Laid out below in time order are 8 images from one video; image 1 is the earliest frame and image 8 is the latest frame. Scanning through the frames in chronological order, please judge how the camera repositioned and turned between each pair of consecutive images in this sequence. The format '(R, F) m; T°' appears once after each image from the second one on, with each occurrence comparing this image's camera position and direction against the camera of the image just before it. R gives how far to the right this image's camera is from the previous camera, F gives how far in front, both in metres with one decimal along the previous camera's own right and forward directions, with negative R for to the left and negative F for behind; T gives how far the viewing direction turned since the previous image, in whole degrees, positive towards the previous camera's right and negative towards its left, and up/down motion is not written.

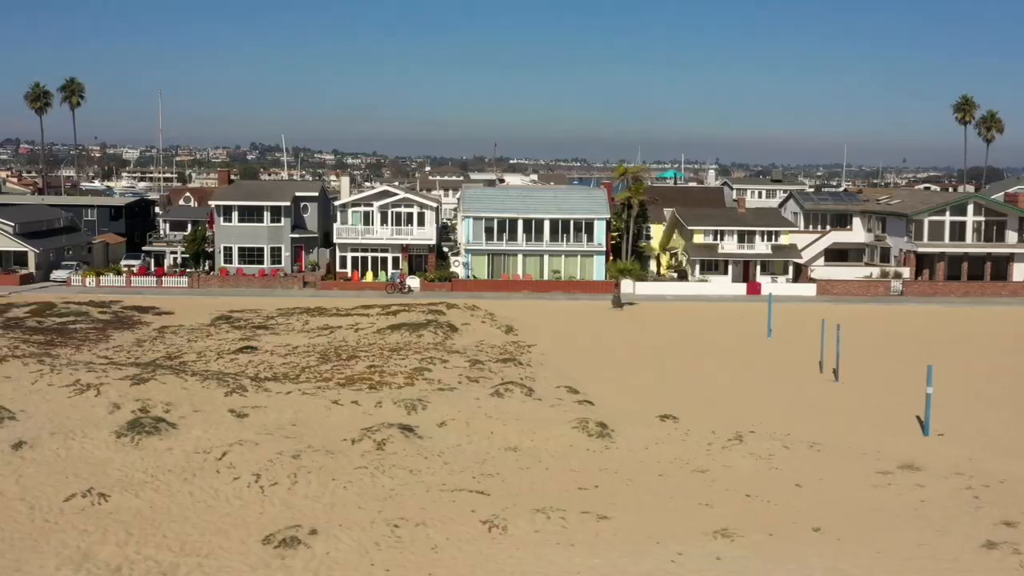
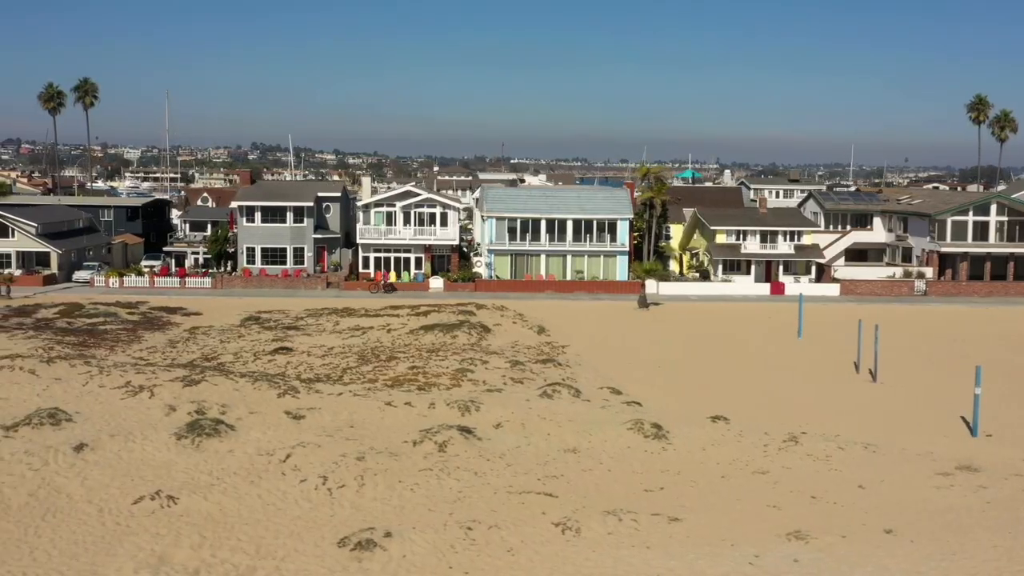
(-0.8, +0.1) m; 0°
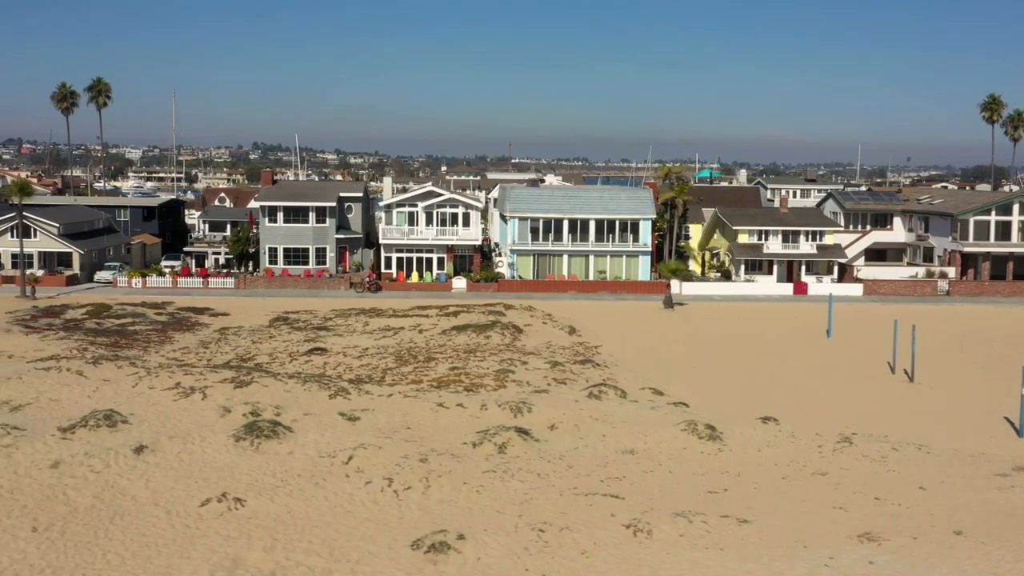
(-0.8, +0.1) m; 0°
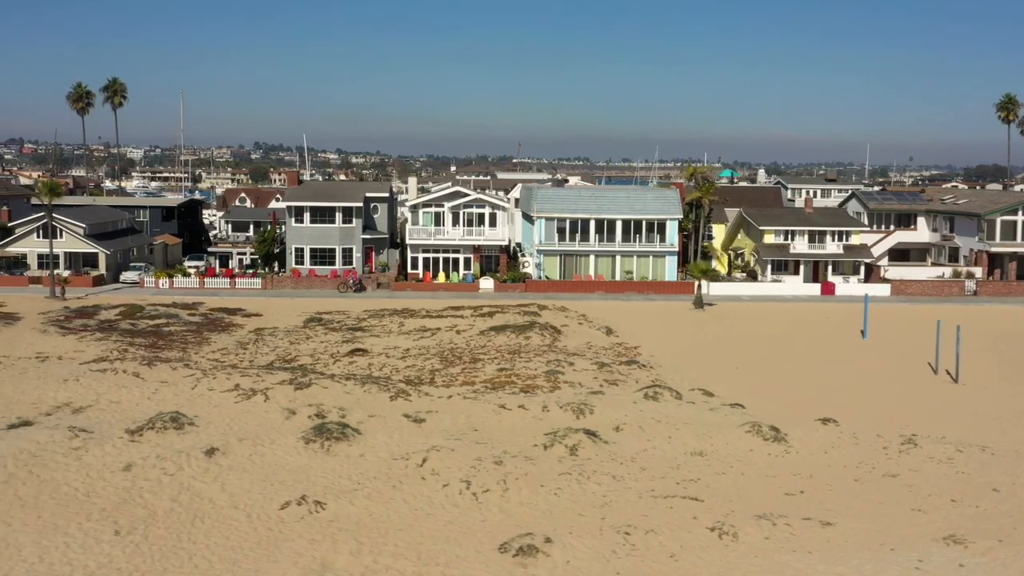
(-0.9, +0.1) m; 0°
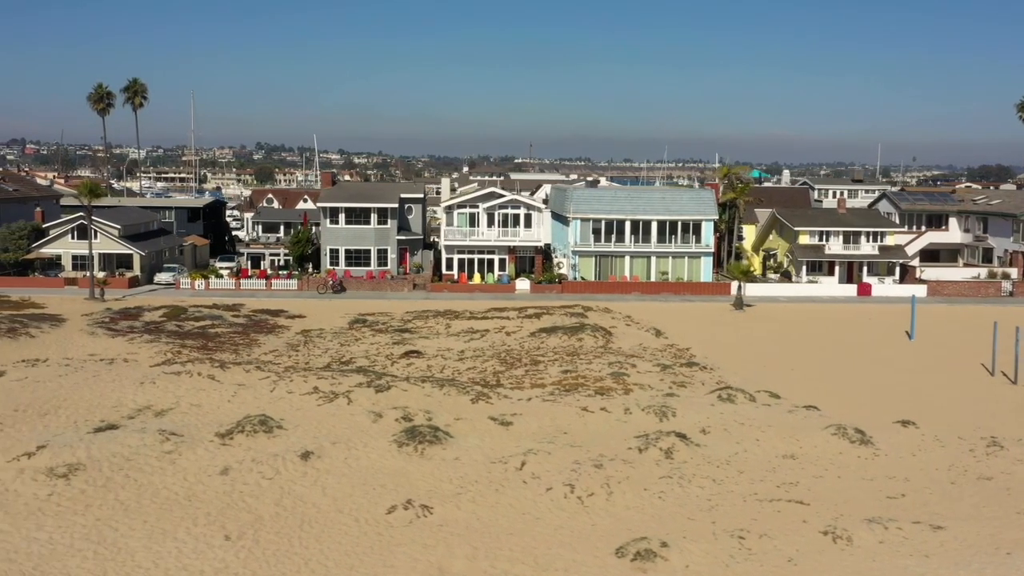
(-1.2, +0.1) m; 0°
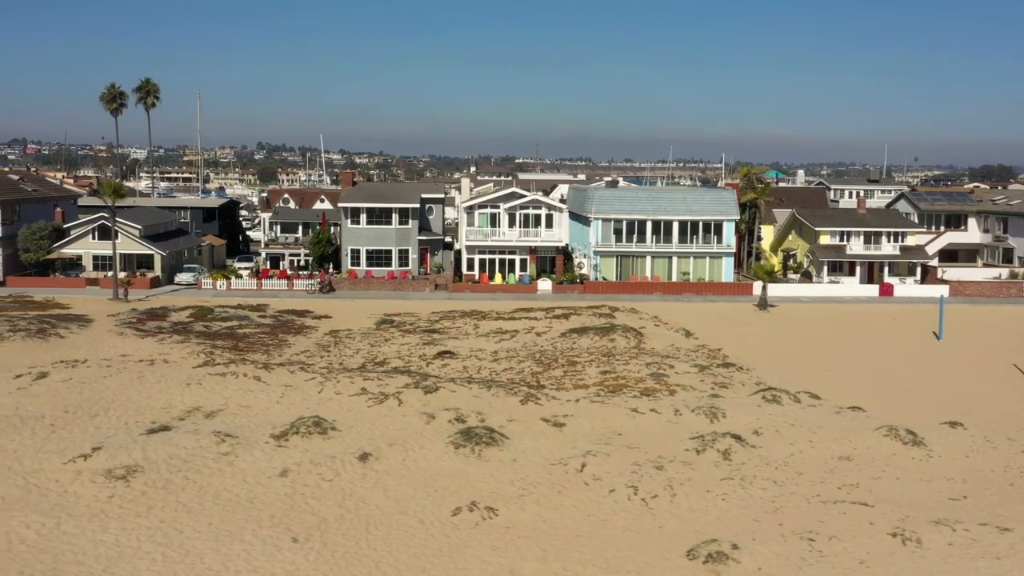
(-0.7, +0.1) m; 0°
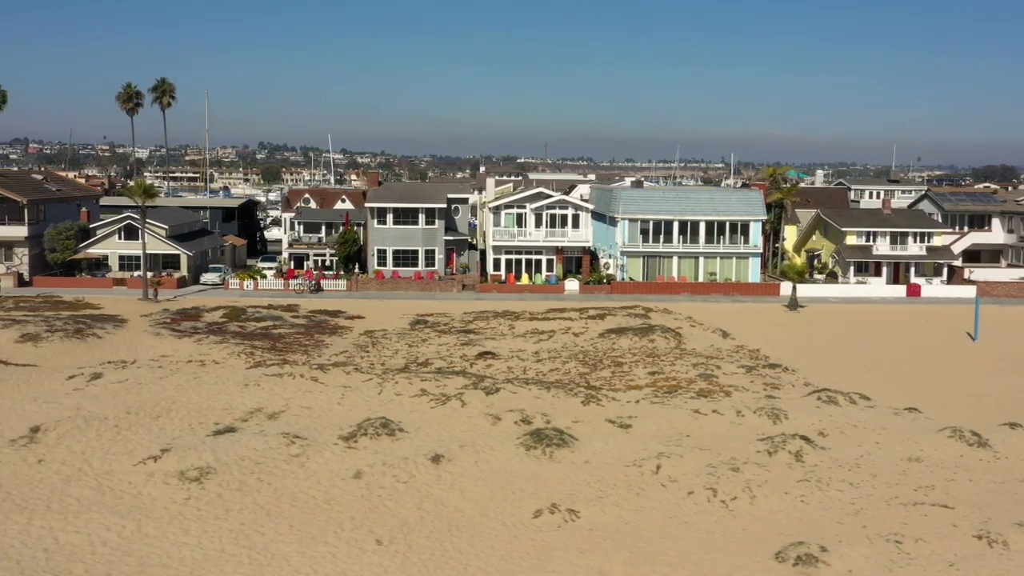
(-0.9, +0.1) m; 0°
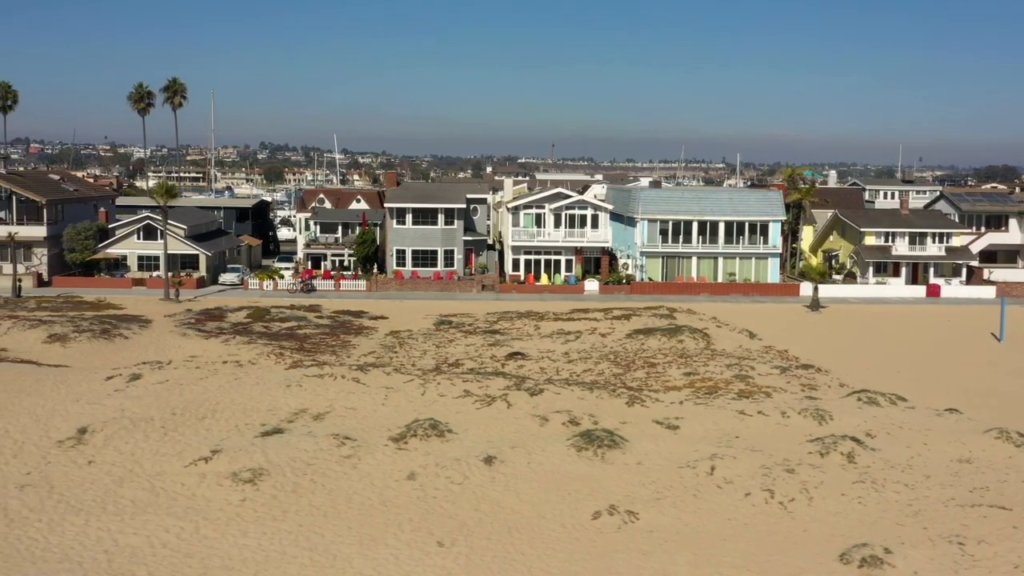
(-0.6, +0.1) m; 0°
